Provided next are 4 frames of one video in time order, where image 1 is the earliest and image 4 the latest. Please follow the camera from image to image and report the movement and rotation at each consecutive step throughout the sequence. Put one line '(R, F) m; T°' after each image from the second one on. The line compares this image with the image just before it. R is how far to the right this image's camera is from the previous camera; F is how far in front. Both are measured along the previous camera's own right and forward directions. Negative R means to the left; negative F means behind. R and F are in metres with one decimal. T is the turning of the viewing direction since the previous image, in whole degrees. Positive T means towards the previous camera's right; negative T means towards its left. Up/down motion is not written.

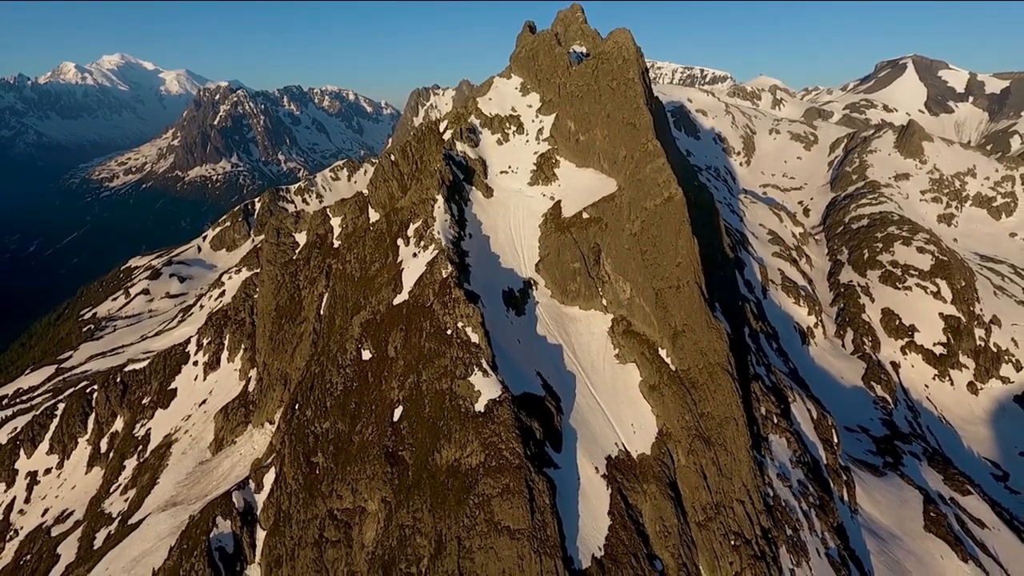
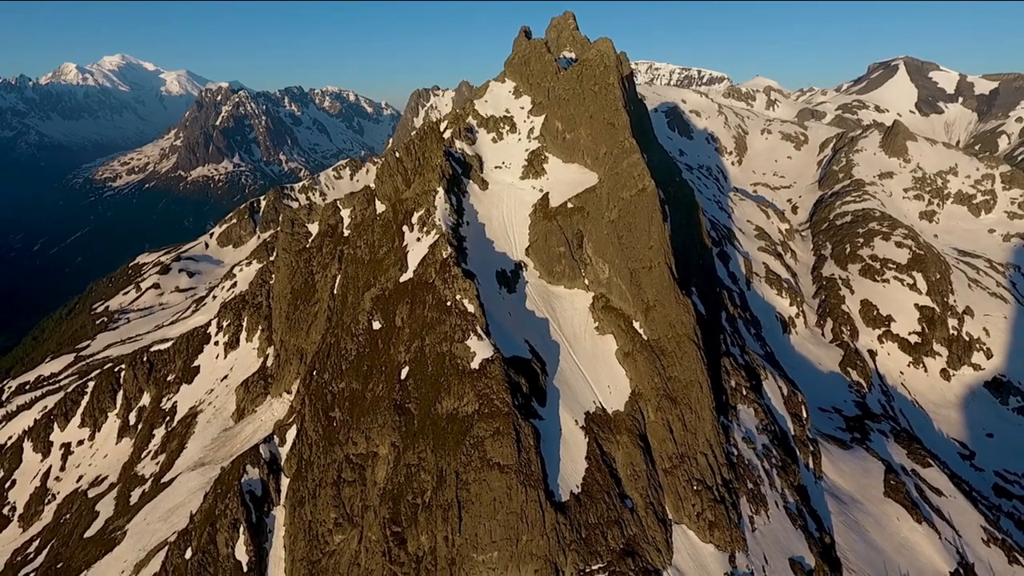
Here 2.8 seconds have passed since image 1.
(+0.8, -7.1) m; 0°
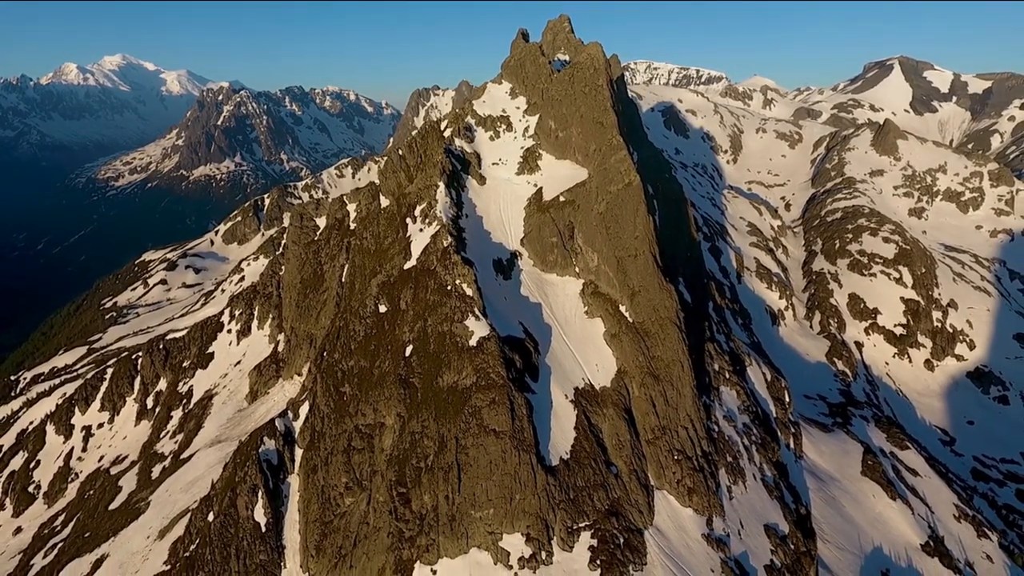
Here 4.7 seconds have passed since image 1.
(+0.5, -4.7) m; 0°
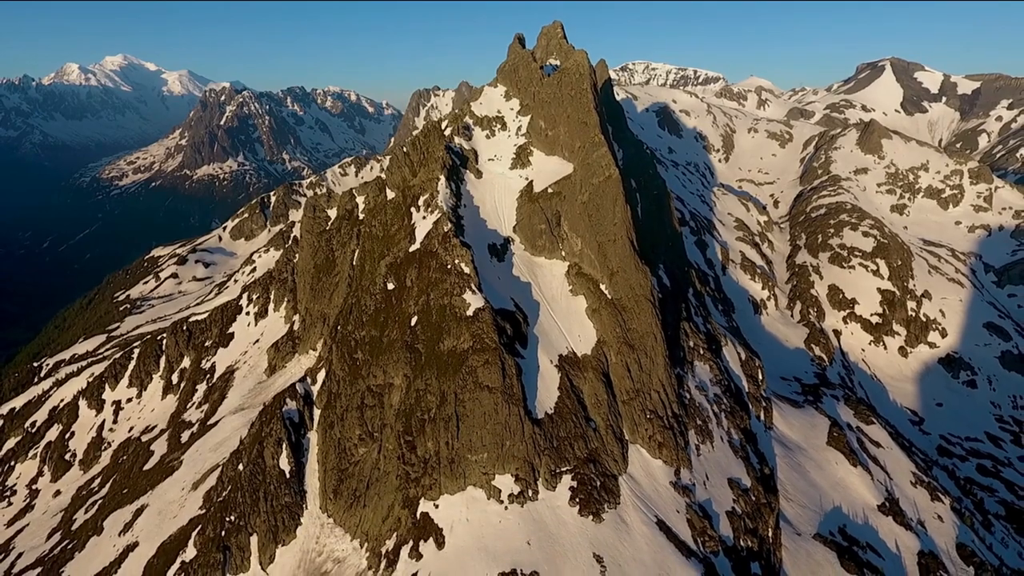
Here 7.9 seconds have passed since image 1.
(+1.0, -8.1) m; 0°
